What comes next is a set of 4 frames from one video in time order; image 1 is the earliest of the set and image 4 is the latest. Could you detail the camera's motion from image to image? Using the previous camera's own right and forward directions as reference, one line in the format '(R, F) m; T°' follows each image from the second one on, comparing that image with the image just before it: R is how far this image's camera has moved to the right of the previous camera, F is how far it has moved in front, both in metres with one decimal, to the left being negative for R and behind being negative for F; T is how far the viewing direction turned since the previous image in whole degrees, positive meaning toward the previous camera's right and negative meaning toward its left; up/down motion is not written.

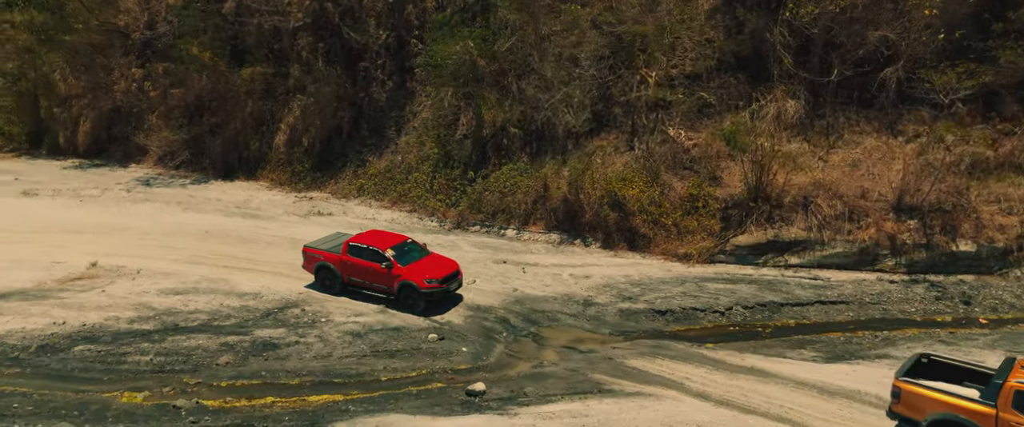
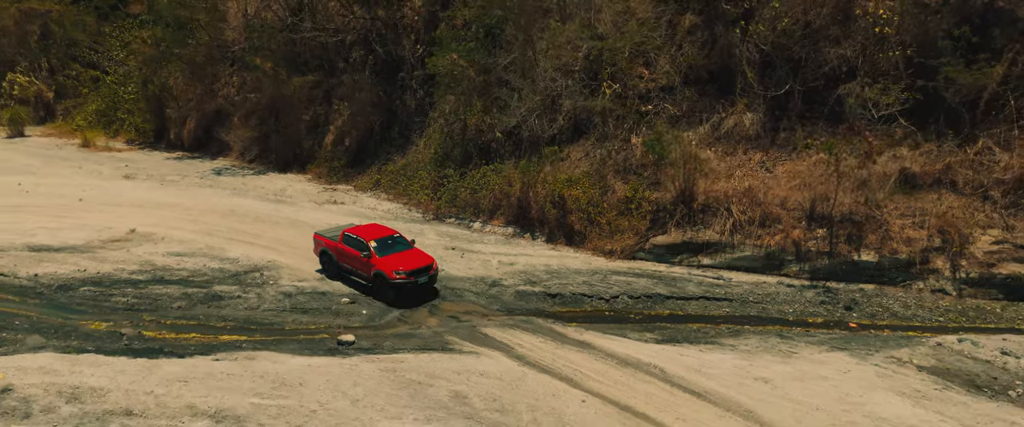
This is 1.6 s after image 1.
(+6.9, -2.1) m; -12°
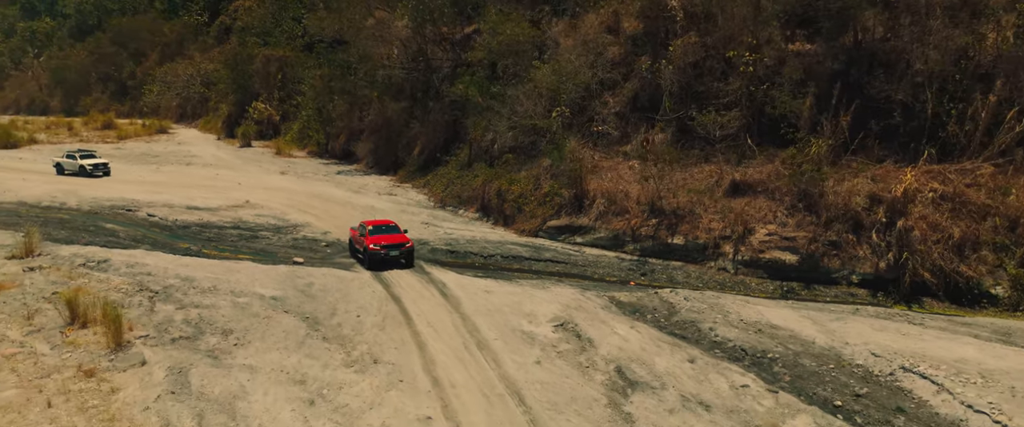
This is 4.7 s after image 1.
(+13.0, -6.9) m; -19°
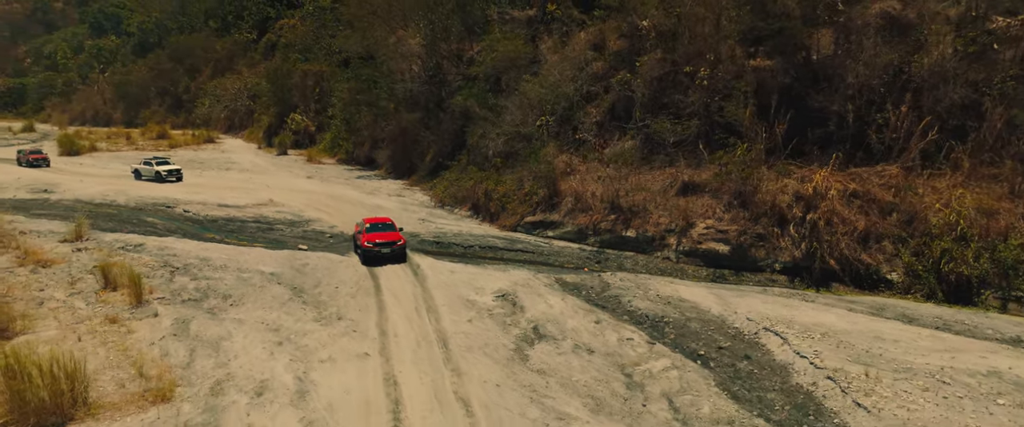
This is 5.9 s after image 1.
(+3.0, -3.9) m; -4°
